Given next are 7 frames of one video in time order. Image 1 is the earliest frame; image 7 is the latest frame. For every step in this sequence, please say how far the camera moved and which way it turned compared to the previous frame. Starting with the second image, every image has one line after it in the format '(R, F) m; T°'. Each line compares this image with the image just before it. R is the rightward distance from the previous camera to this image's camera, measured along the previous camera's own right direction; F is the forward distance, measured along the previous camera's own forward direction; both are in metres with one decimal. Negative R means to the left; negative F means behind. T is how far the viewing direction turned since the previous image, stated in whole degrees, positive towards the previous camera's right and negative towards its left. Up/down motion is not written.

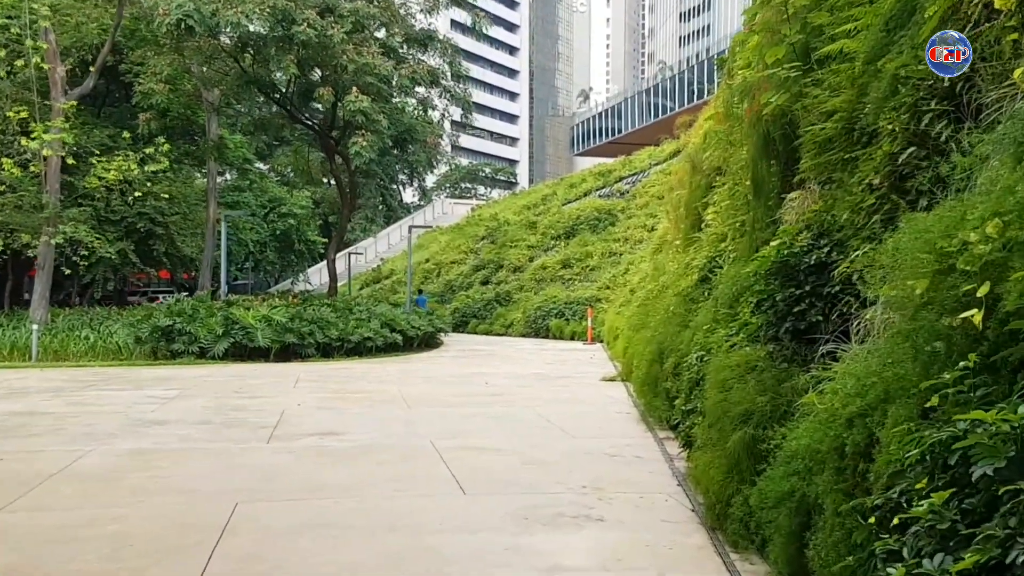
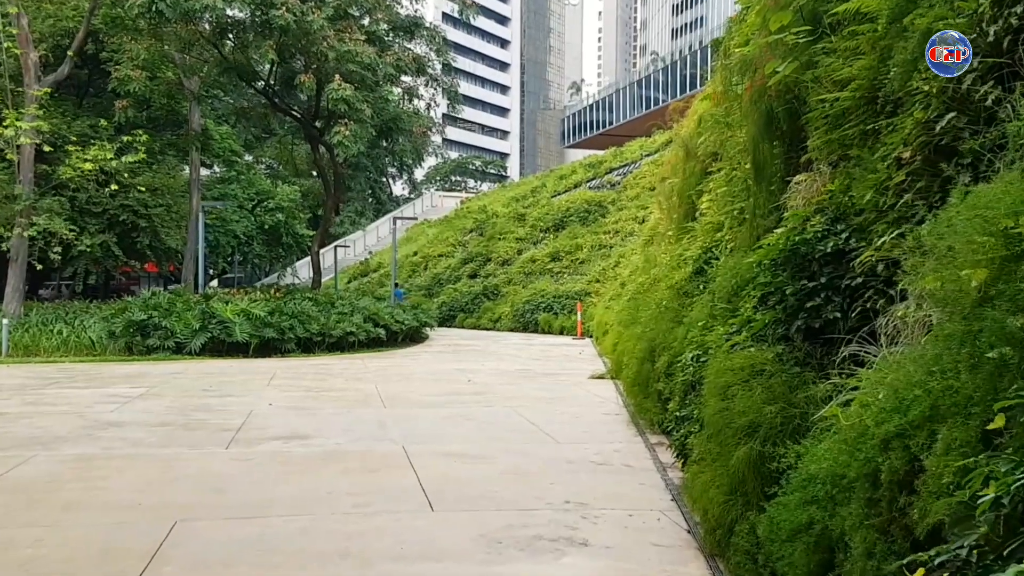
(+0.1, +0.5) m; 0°
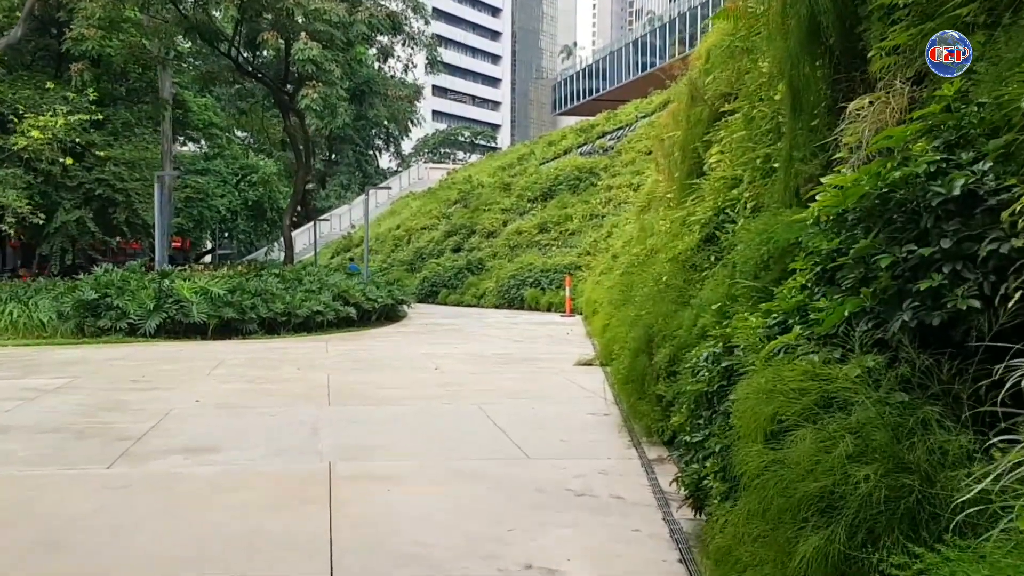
(+0.2, +1.4) m; 0°
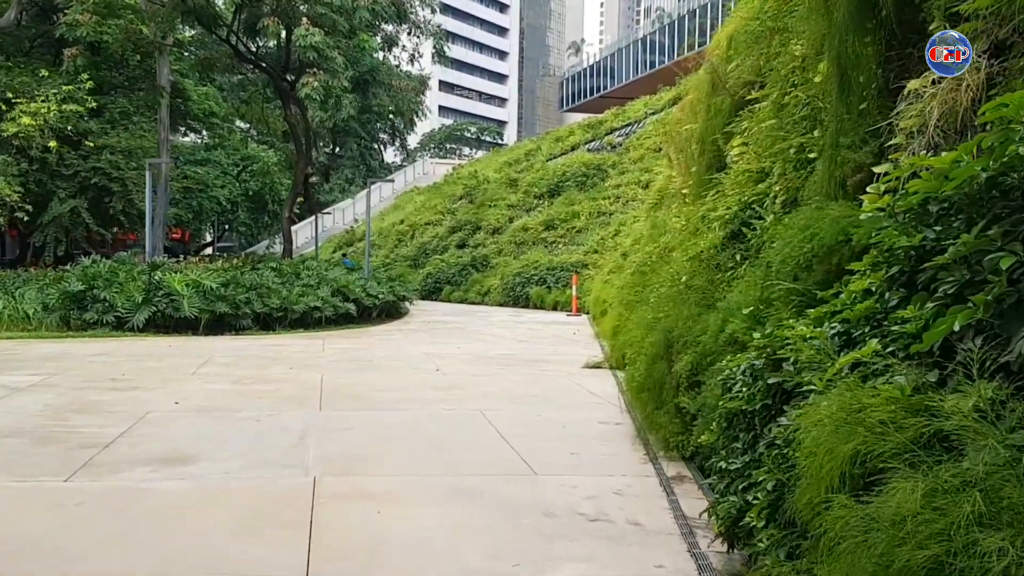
(0.0, +0.5) m; 0°
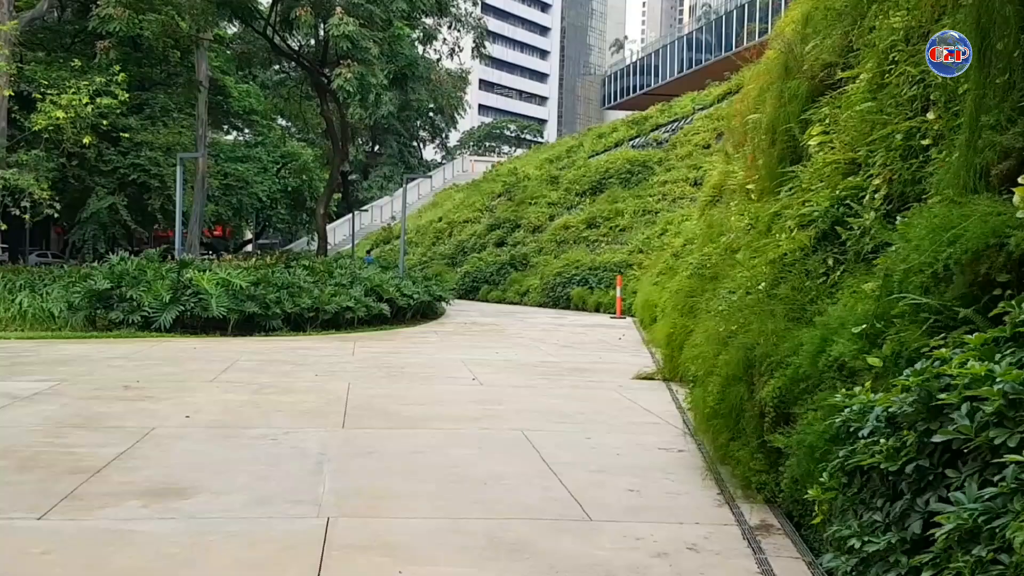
(0.0, +0.7) m; -2°
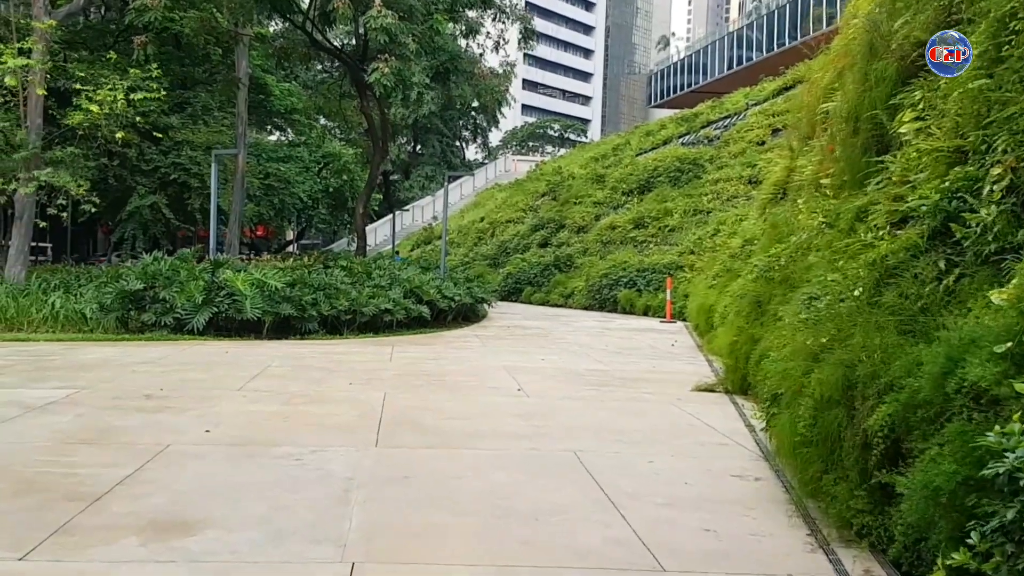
(0.0, +0.6) m; -2°
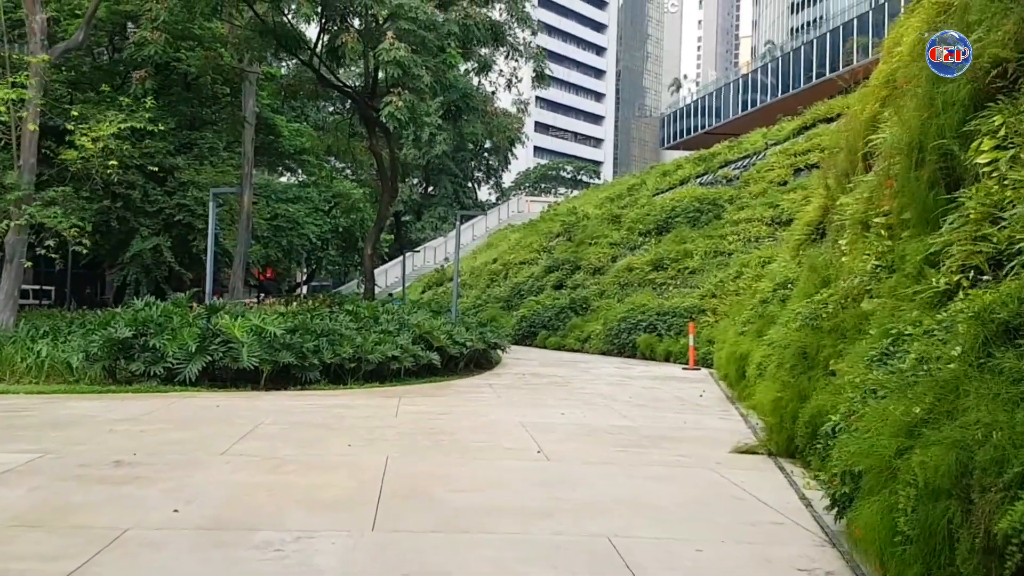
(0.0, +0.7) m; -1°
